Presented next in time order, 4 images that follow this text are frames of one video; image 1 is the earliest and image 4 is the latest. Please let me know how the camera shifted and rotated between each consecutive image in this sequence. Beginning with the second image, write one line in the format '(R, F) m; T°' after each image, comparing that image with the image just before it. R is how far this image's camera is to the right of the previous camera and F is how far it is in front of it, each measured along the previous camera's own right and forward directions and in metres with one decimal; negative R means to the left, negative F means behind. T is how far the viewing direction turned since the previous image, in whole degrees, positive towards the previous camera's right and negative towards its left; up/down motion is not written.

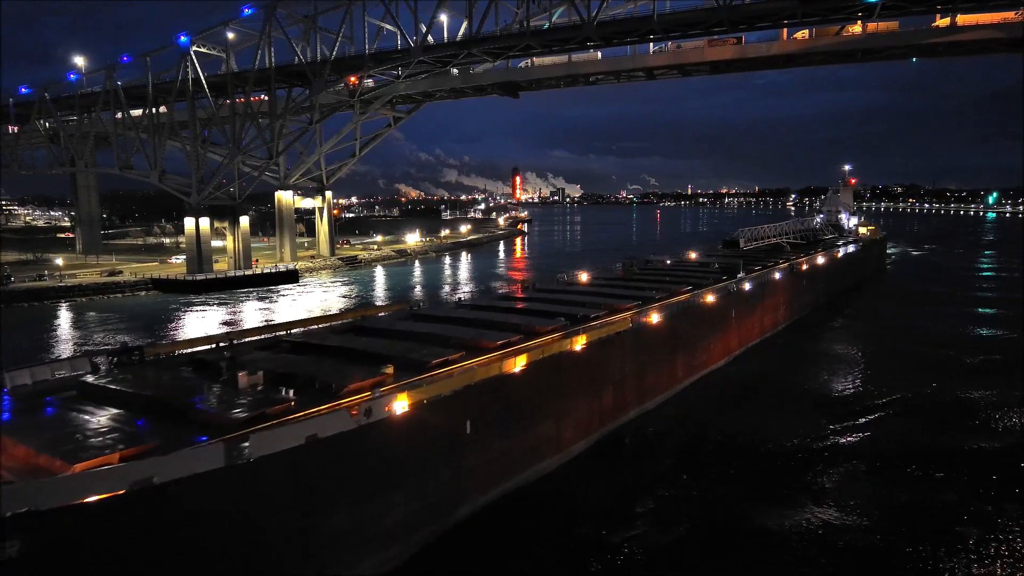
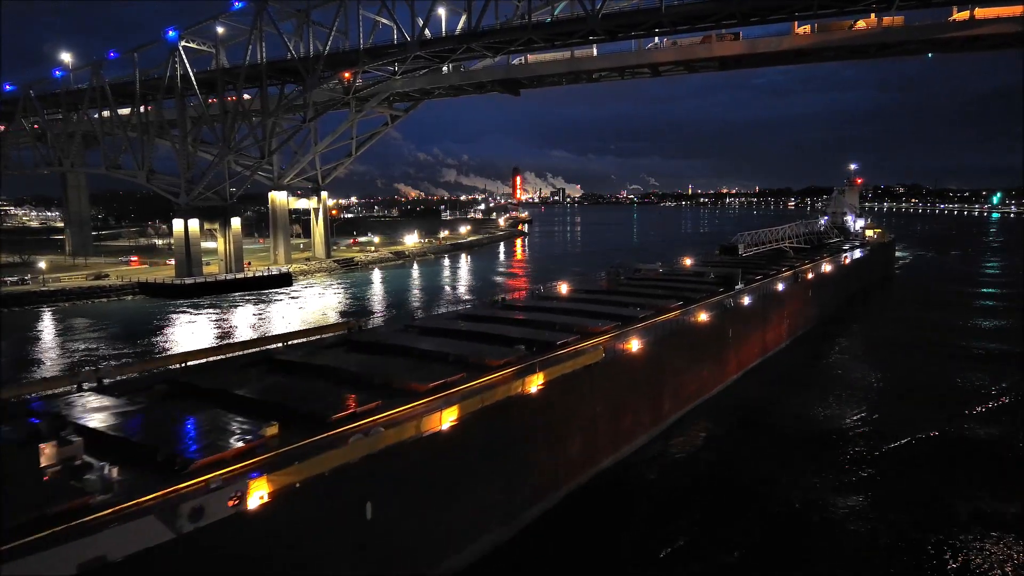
(-0.1, +1.2) m; 0°
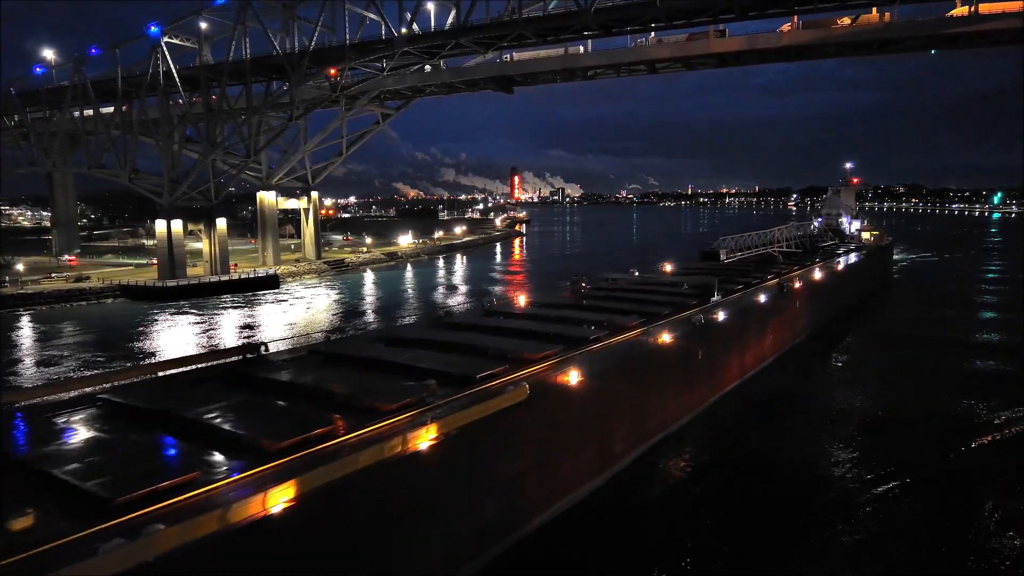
(+0.5, +0.7) m; 0°
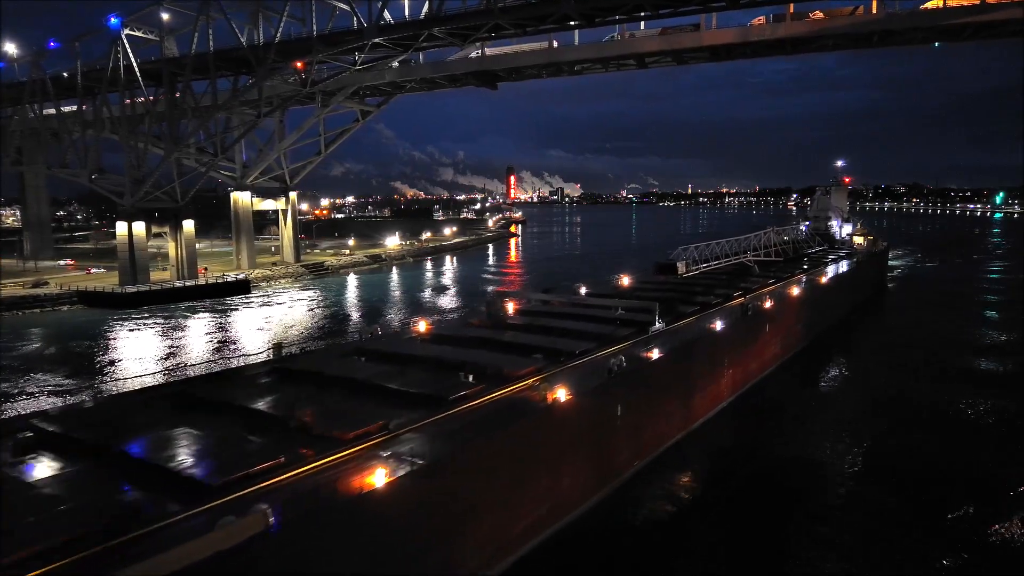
(+1.1, +1.5) m; 0°
